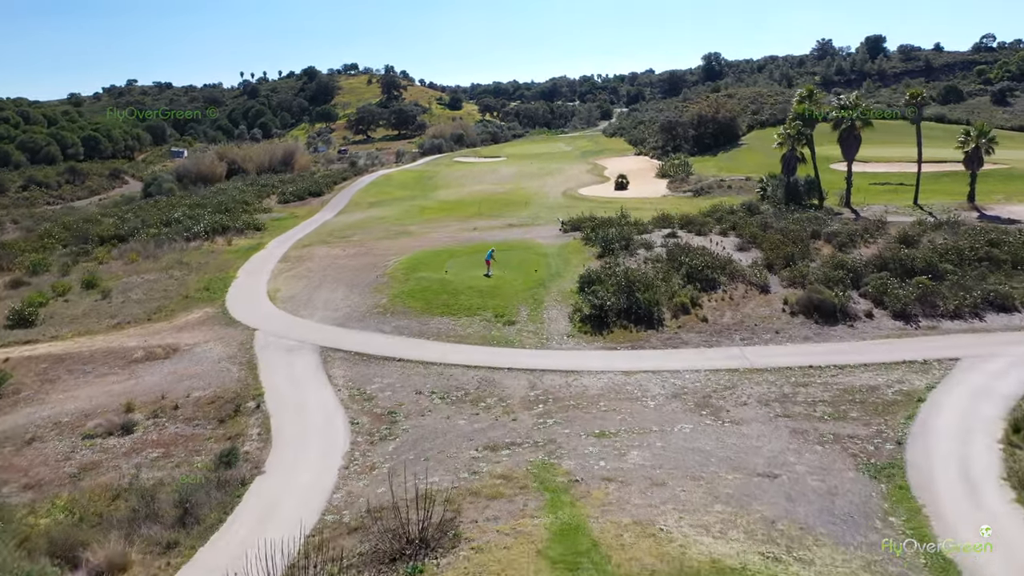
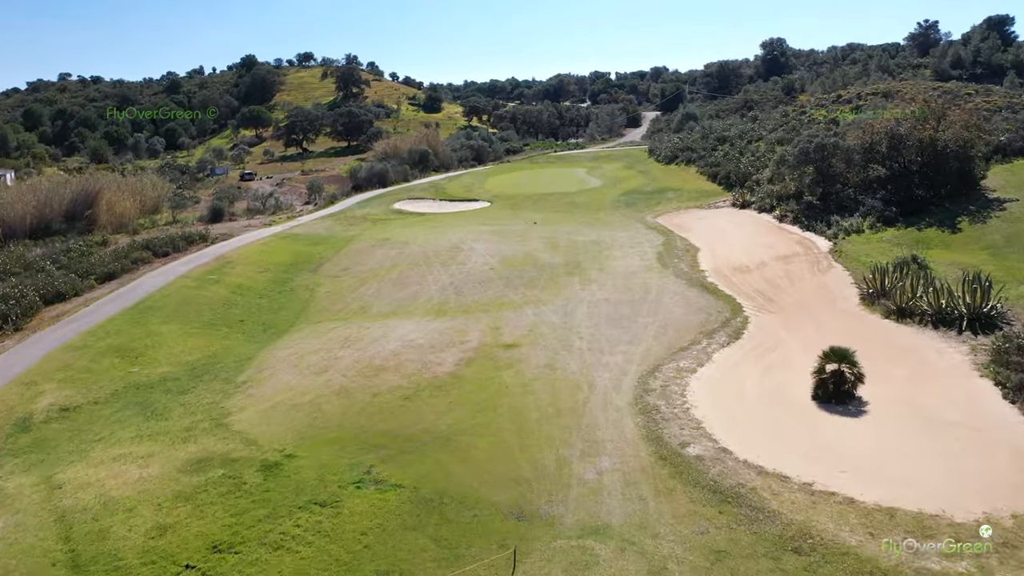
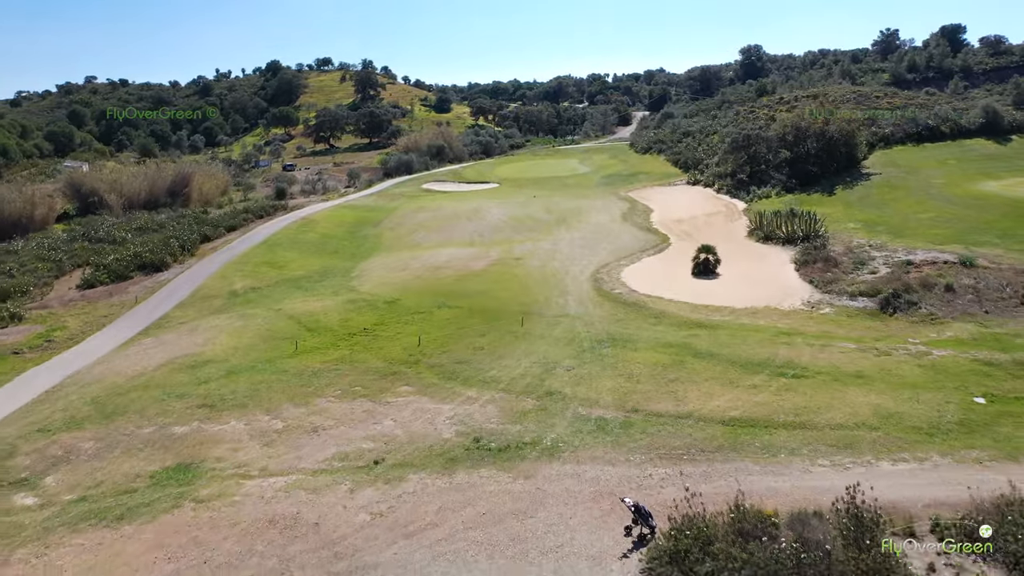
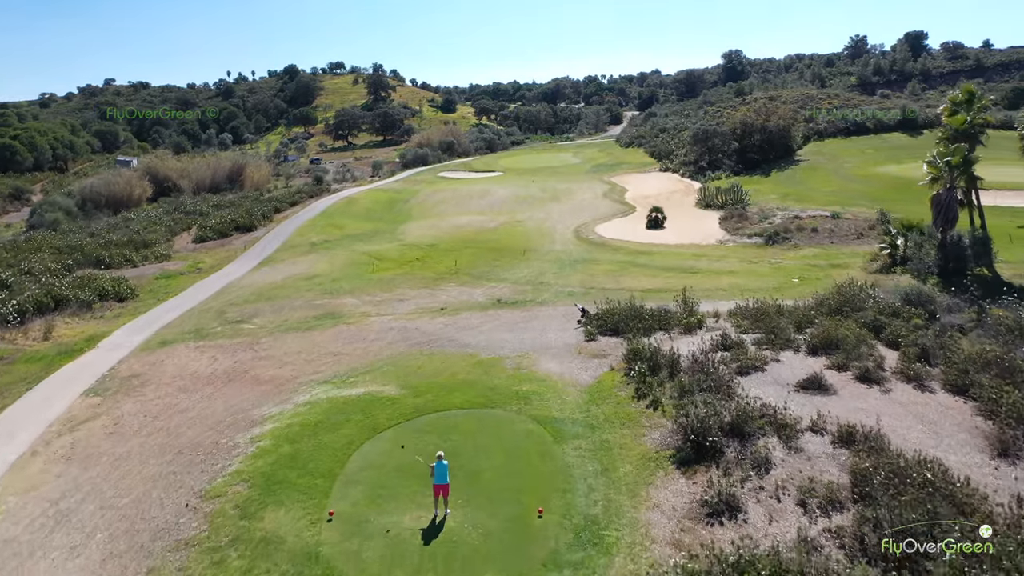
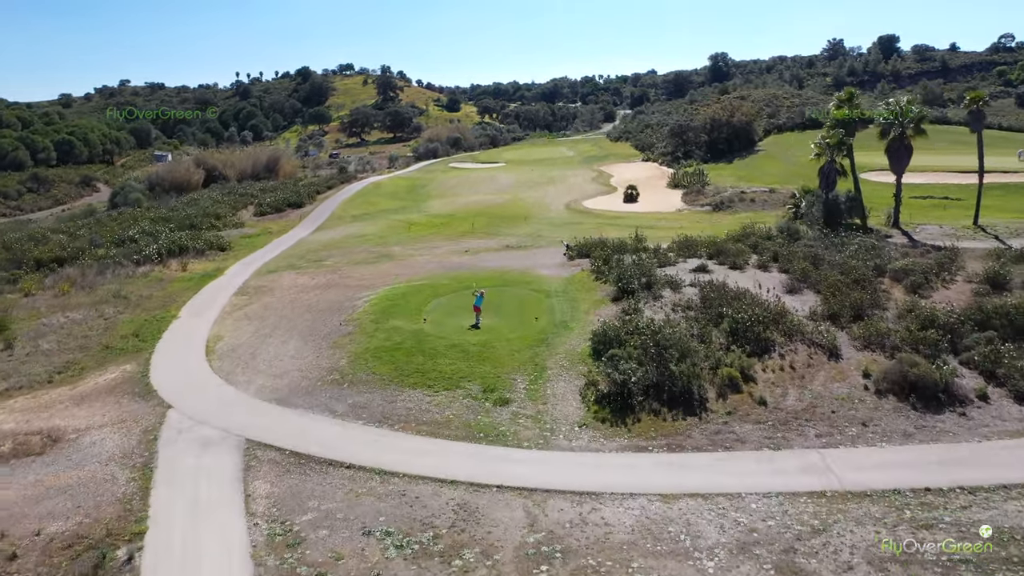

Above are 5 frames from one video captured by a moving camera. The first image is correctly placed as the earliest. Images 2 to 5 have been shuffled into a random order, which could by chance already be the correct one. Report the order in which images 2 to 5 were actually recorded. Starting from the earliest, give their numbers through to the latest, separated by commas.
5, 4, 3, 2
